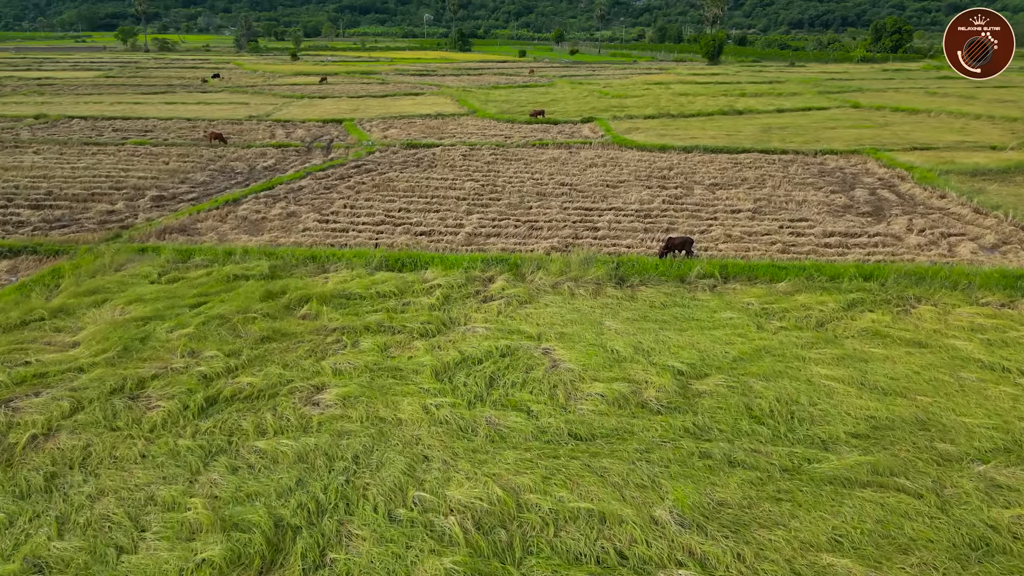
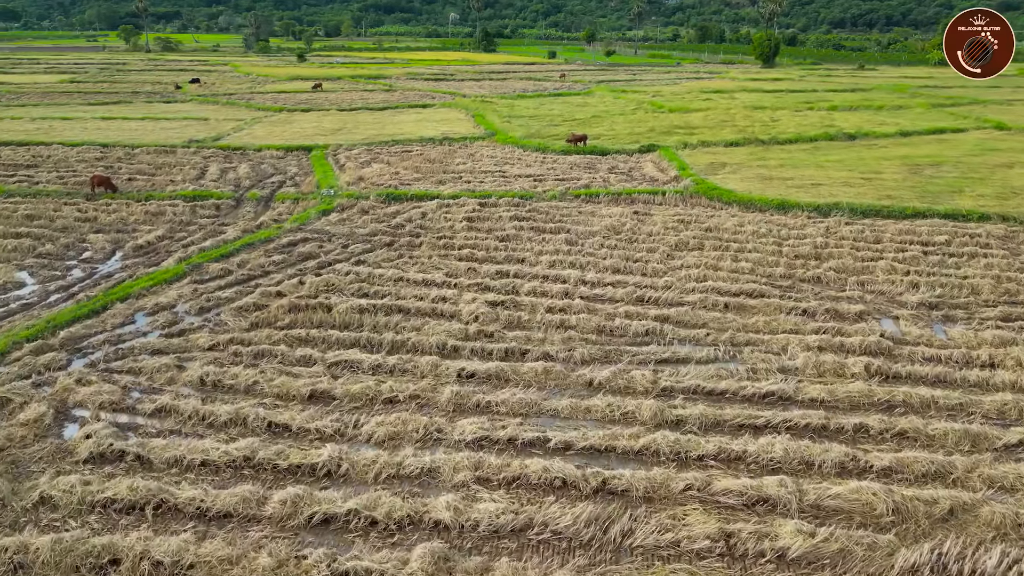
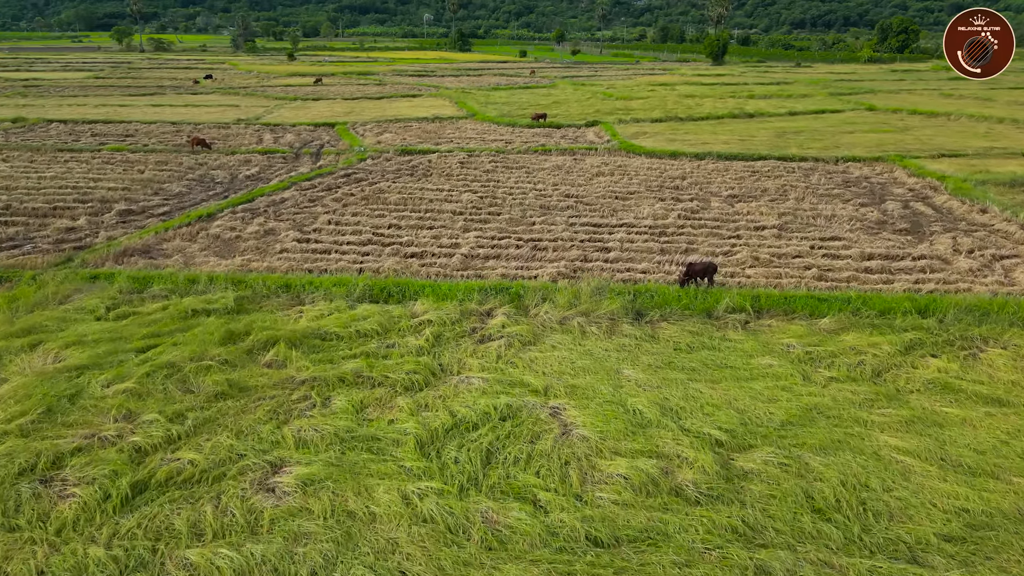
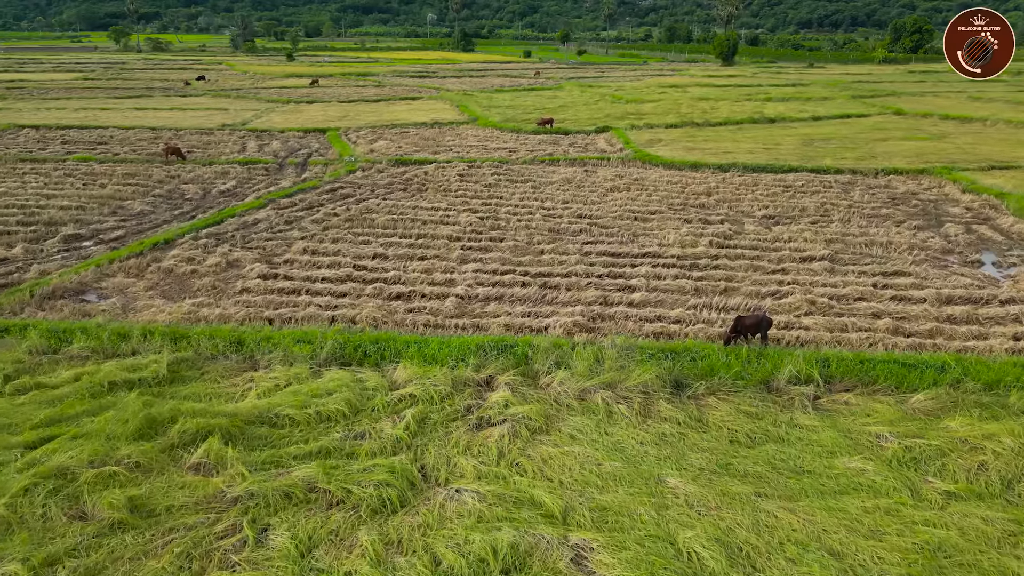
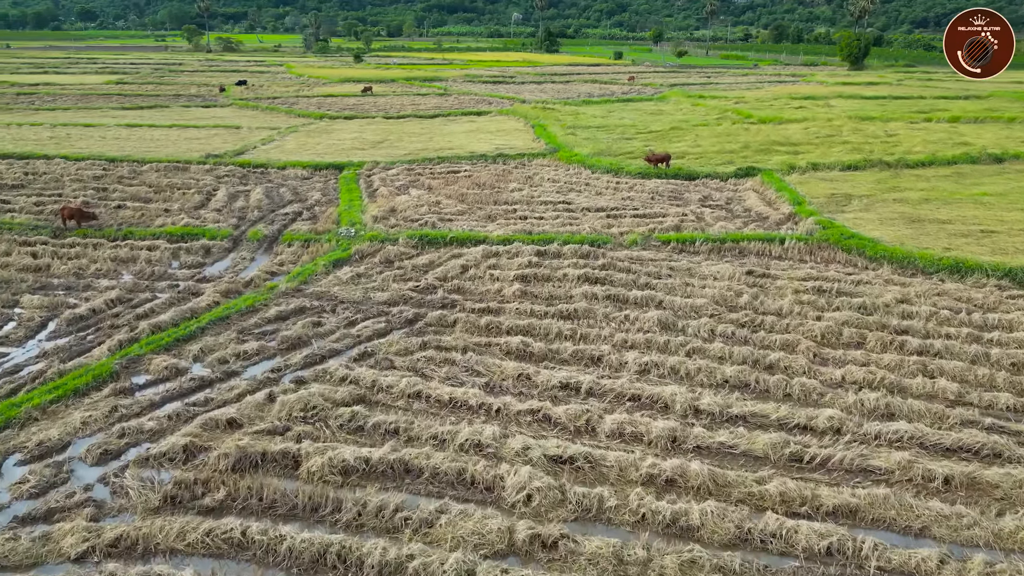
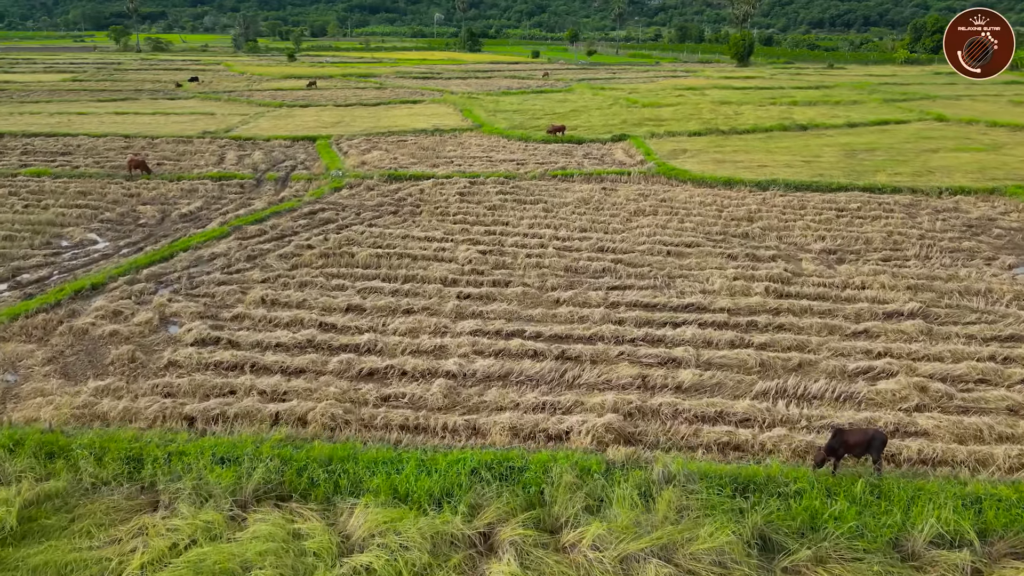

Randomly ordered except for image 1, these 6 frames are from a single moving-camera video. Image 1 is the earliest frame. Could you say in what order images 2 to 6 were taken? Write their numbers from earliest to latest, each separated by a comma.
3, 4, 6, 2, 5
